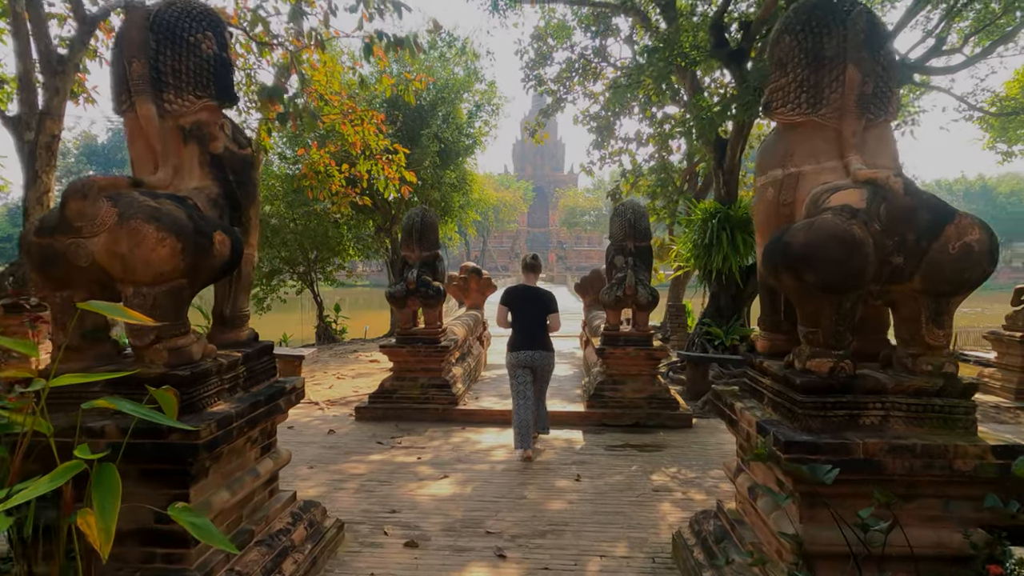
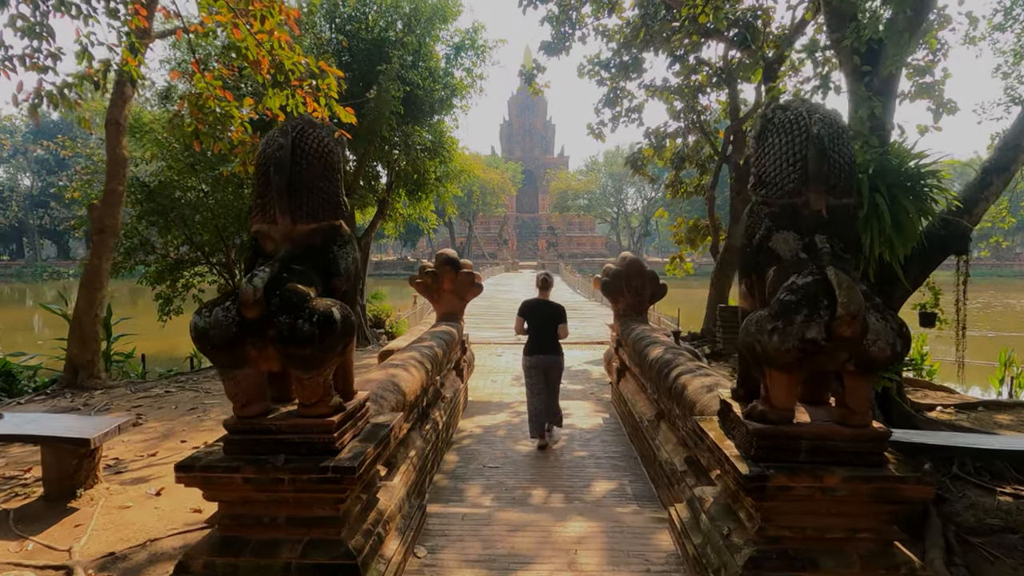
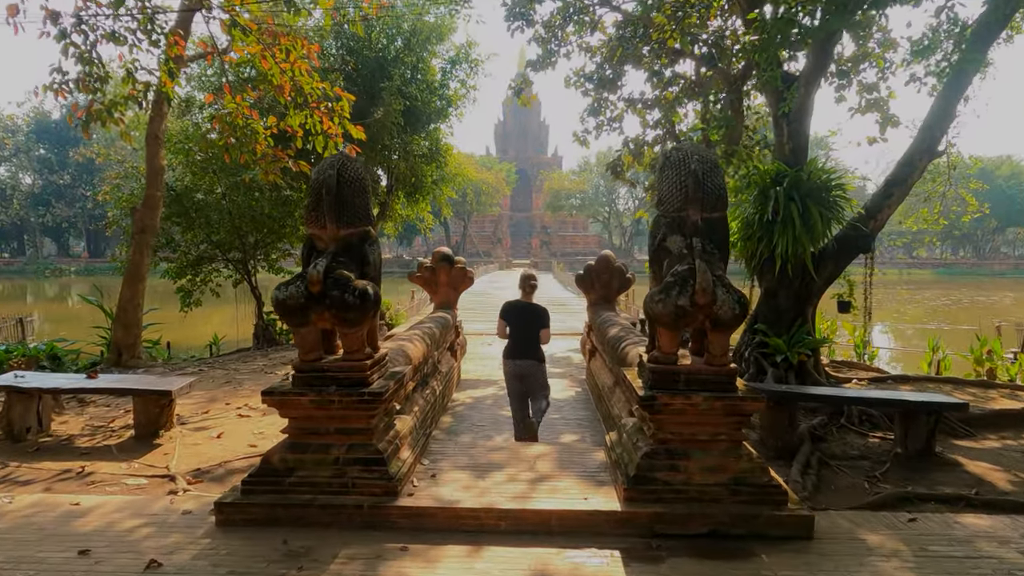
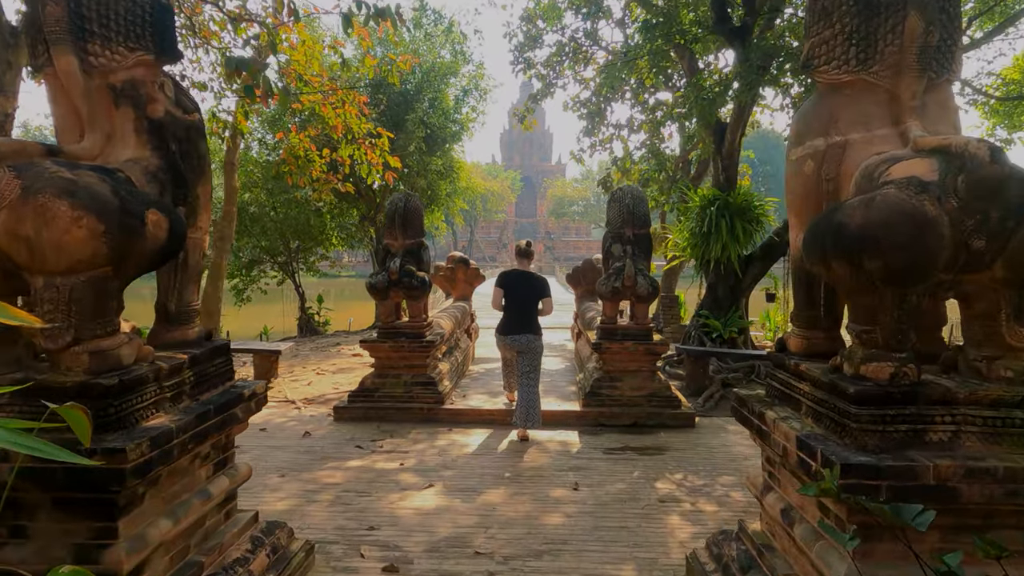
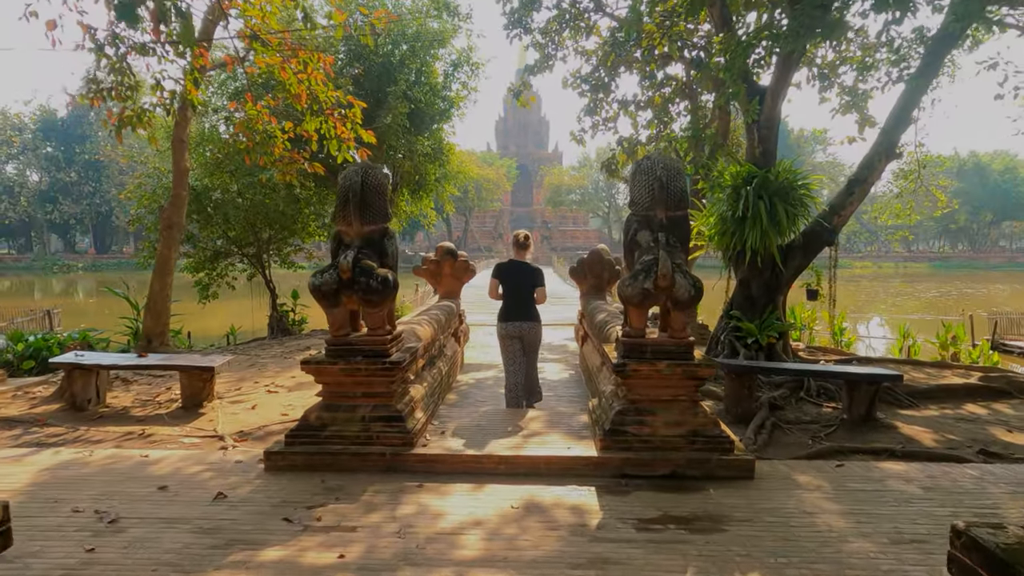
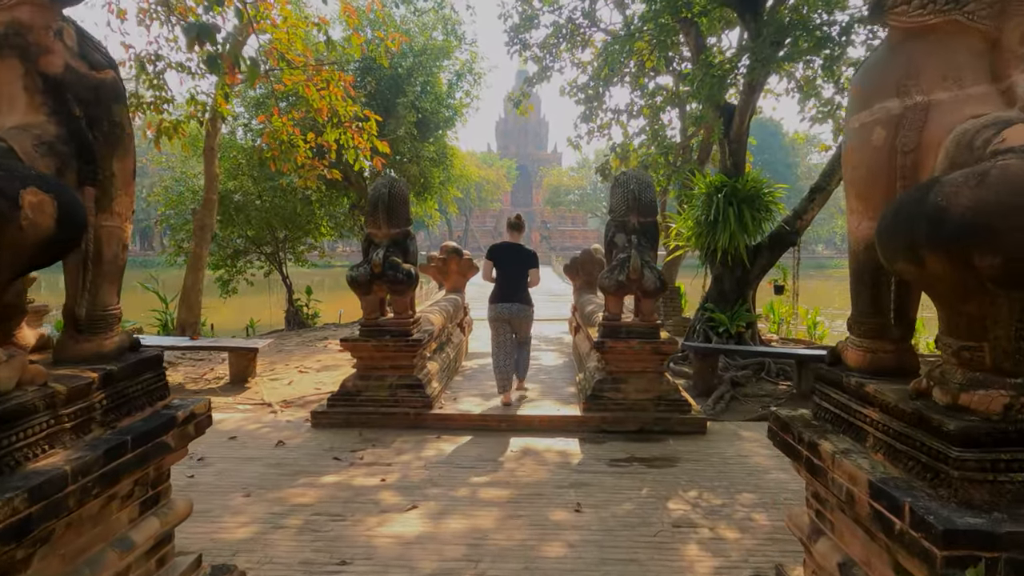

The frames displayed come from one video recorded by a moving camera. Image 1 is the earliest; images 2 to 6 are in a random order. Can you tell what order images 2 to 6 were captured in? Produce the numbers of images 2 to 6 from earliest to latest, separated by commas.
4, 6, 5, 3, 2
